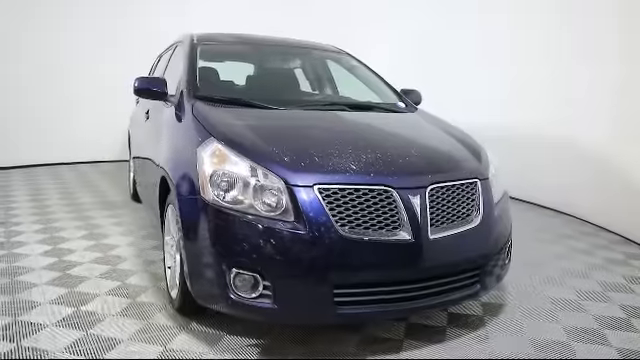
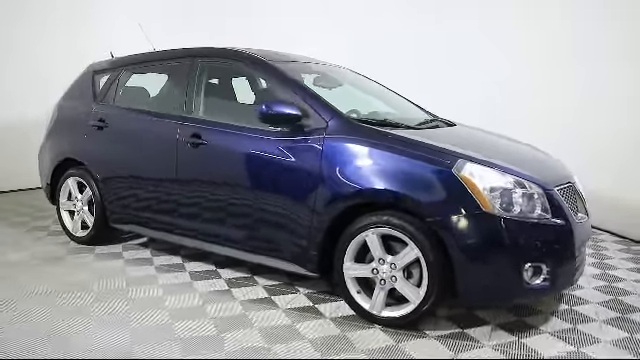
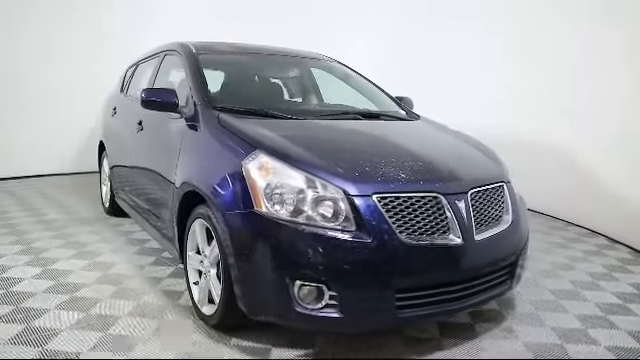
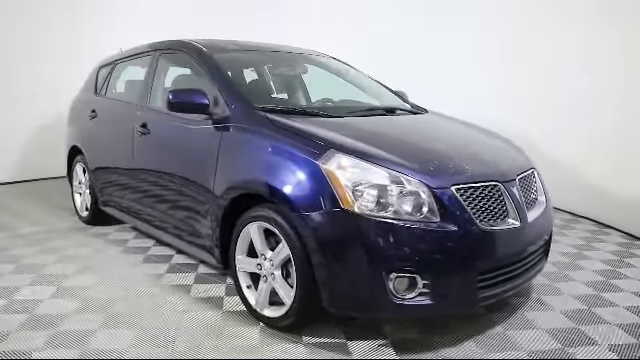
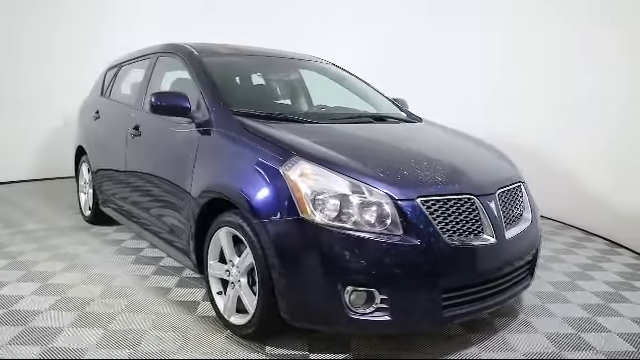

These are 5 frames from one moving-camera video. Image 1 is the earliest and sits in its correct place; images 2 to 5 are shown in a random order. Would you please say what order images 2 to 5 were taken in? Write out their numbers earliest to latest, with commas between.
3, 5, 4, 2
